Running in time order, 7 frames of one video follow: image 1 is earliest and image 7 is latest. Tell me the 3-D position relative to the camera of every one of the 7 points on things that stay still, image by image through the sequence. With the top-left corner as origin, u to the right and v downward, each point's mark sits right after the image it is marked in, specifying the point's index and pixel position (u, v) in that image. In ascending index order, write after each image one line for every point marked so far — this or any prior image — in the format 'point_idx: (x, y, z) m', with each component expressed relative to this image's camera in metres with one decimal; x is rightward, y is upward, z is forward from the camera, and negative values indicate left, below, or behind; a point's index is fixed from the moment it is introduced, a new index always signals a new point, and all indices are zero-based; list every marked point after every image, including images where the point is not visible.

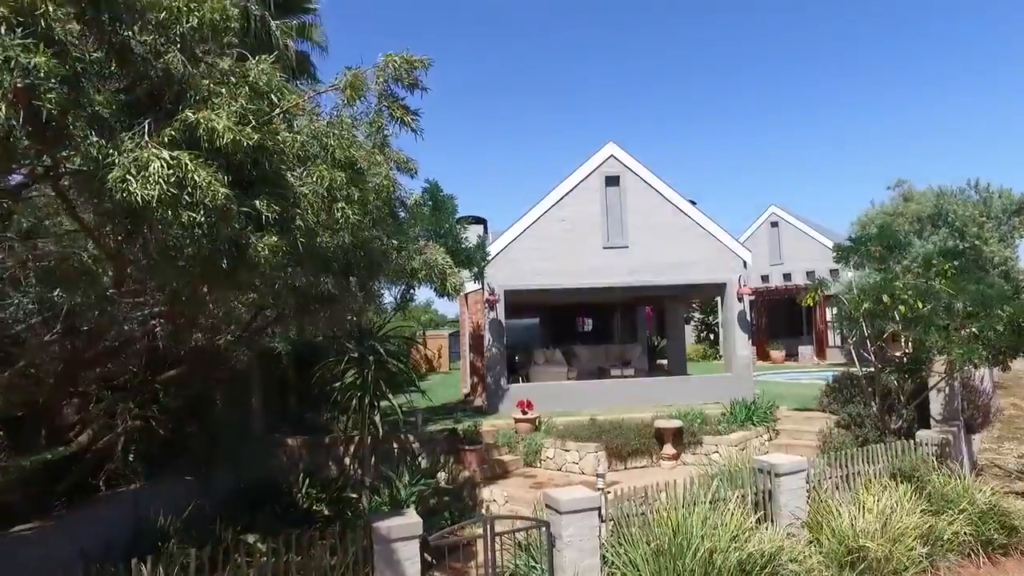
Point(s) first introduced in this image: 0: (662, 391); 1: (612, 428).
0: (+3.8, -2.7, +17.7) m
1: (+2.0, -2.9, +14.1) m
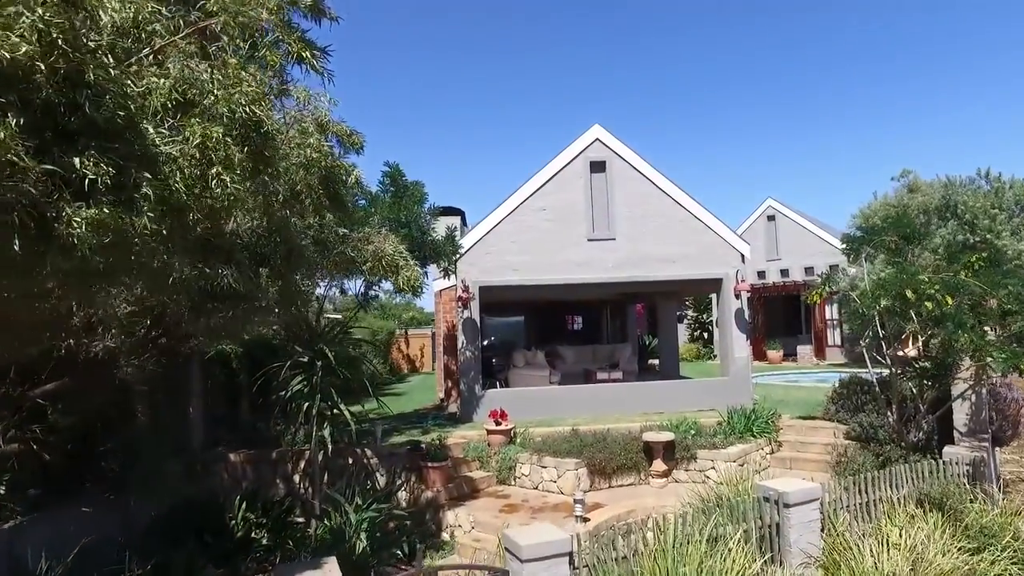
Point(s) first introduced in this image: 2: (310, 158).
0: (+3.3, -2.6, +16.2) m
1: (+1.5, -2.8, +12.6) m
2: (-2.4, +1.5, +8.0) m
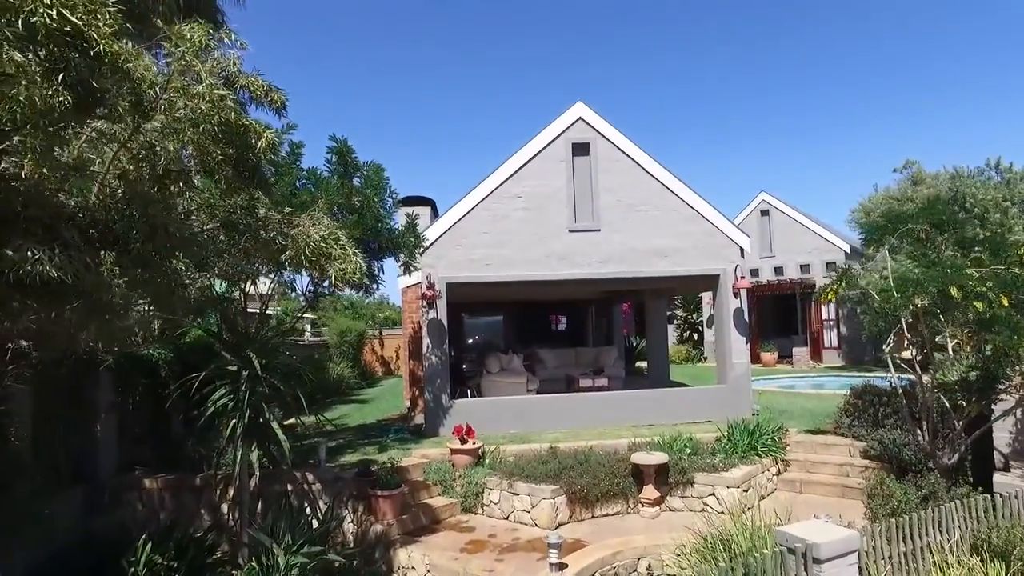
0: (+2.7, -2.5, +14.4) m
1: (+1.0, -2.7, +10.8) m
2: (-2.8, +1.6, +6.1) m
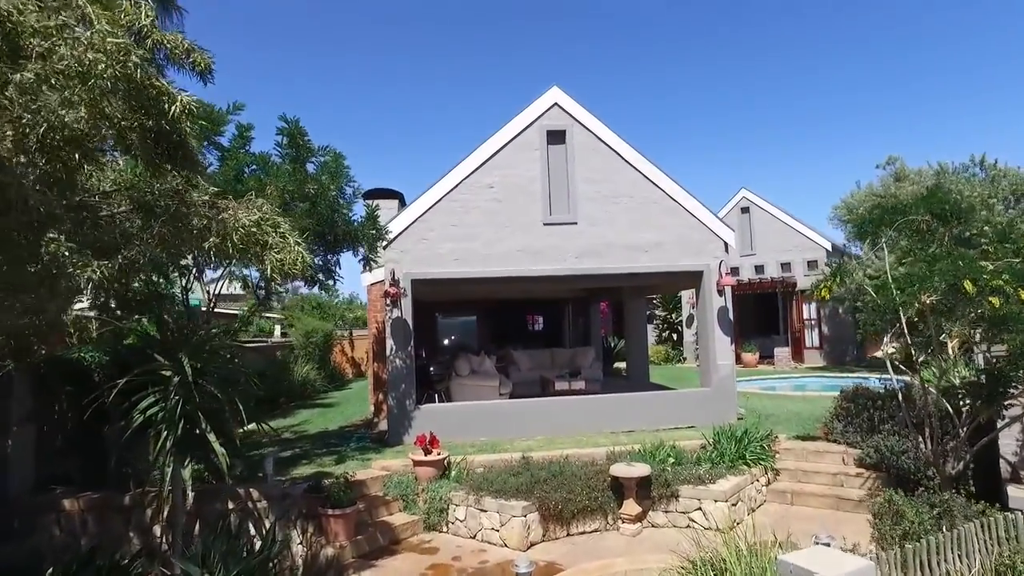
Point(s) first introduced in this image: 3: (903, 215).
0: (+2.1, -2.4, +13.5) m
1: (+0.5, -2.7, +9.9) m
2: (-3.1, +1.6, +5.0) m
3: (+5.4, +1.0, +9.7) m
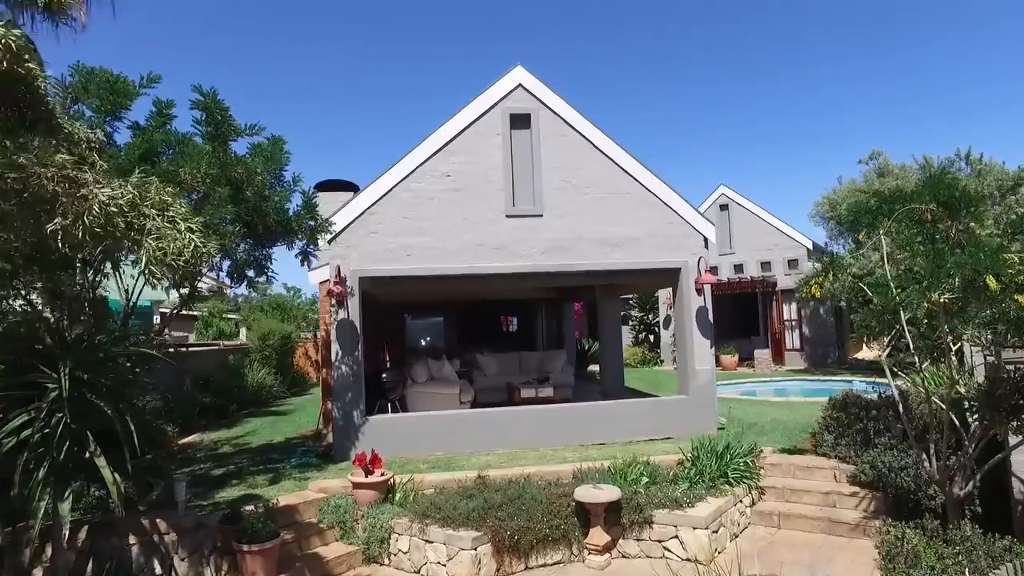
0: (+1.4, -2.4, +12.4) m
1: (-0.1, -2.6, +8.7) m
2: (-3.6, +1.7, +3.7) m
3: (+4.8, +1.0, +8.6) m
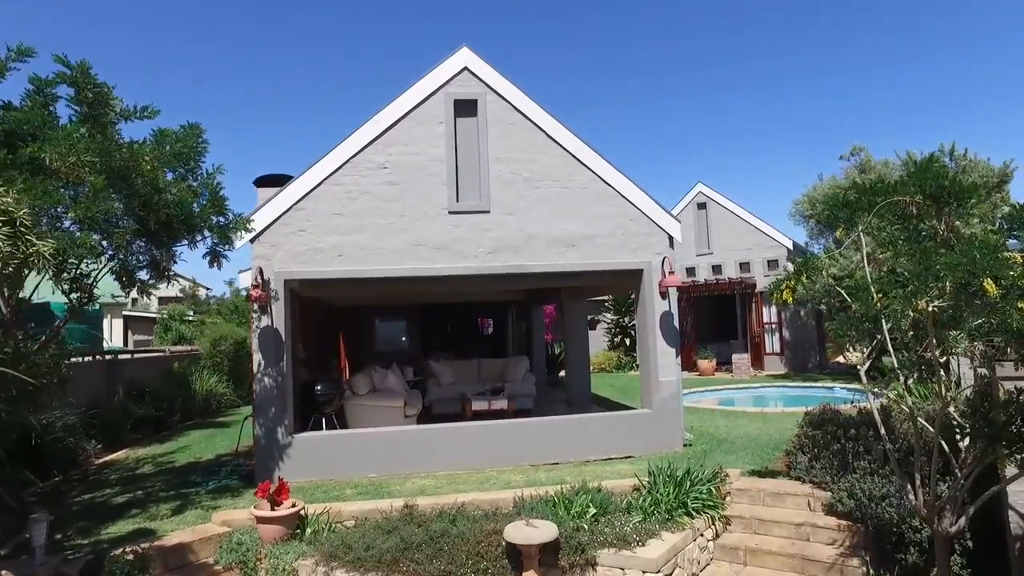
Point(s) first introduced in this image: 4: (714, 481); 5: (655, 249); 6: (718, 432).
0: (+0.5, -2.5, +11.2) m
1: (-0.9, -2.7, +7.5) m
2: (-4.3, +1.6, +2.5) m
3: (+4.0, +1.0, +7.5) m
4: (+2.6, -2.5, +8.9) m
5: (+2.5, +0.7, +11.9) m
6: (+3.8, -2.6, +12.8) m
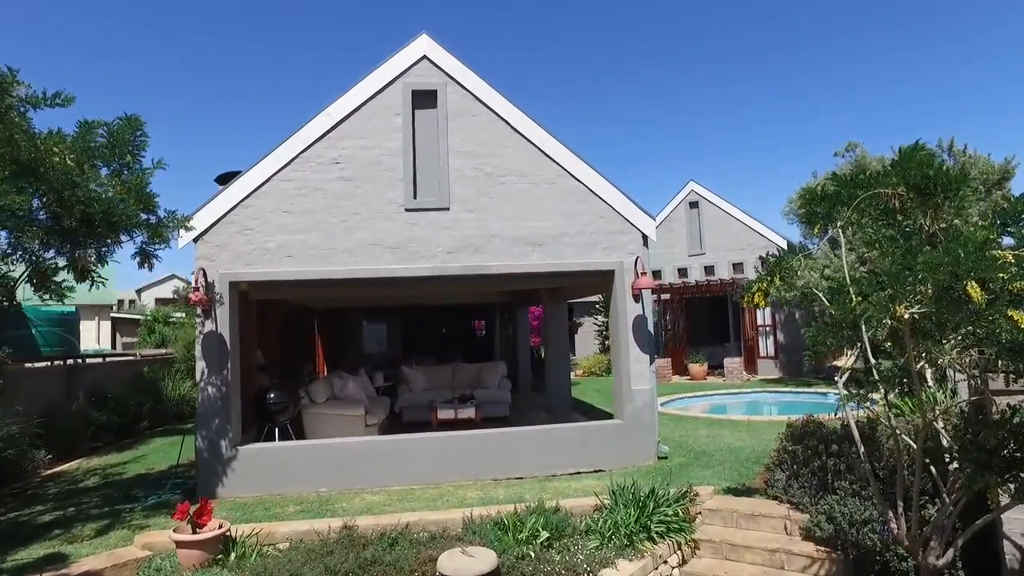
0: (-0.1, -2.5, +10.5) m
1: (-1.5, -2.7, +6.7) m
2: (-4.9, +1.6, +1.8) m
3: (+3.4, +1.0, +6.7) m
4: (+2.0, -2.5, +8.2) m
5: (+1.9, +0.6, +11.2) m
6: (+3.2, -2.7, +12.0) m
